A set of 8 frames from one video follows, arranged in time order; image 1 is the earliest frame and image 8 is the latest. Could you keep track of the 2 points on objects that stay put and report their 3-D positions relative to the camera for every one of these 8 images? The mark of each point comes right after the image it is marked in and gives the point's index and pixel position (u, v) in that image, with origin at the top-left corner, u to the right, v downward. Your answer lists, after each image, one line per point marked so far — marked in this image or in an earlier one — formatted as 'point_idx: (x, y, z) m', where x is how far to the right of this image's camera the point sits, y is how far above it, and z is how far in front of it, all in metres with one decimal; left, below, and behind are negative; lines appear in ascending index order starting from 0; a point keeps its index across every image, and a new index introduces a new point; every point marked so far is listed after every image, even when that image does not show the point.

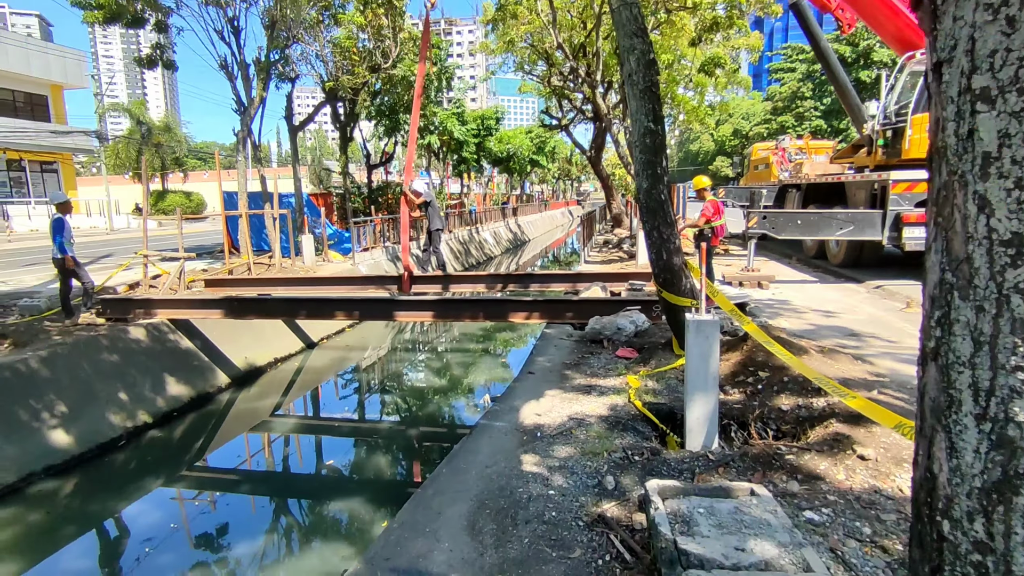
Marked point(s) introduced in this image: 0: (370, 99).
0: (-4.1, +5.4, +16.5) m
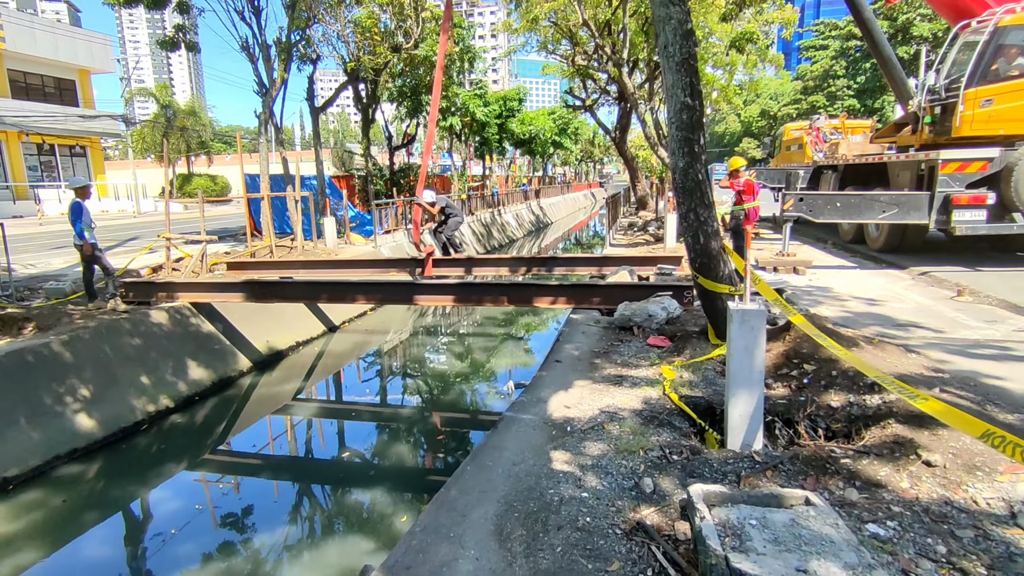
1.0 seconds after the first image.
0: (-3.4, +5.9, +16.3) m
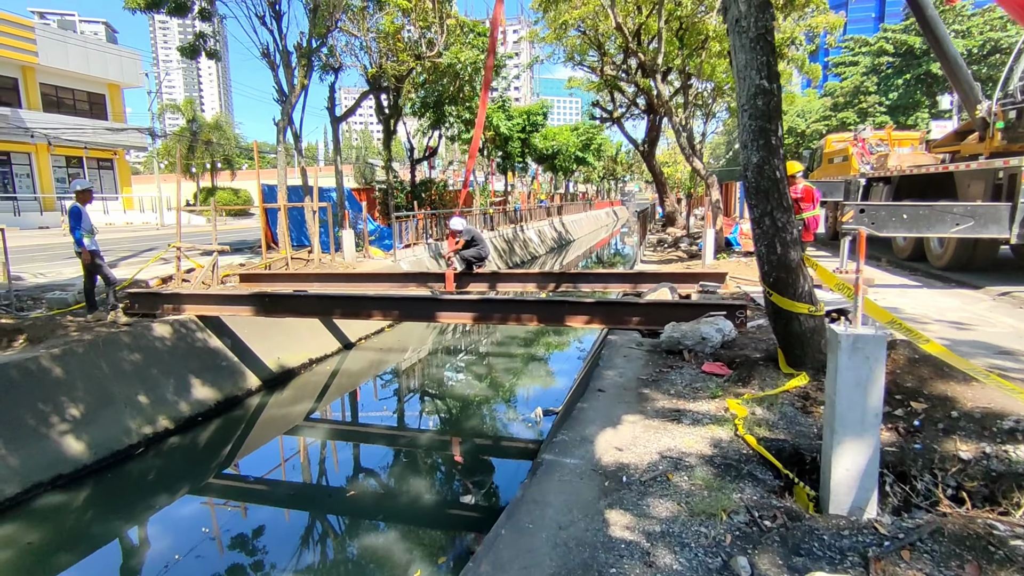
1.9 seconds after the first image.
0: (-2.7, +5.5, +15.9) m
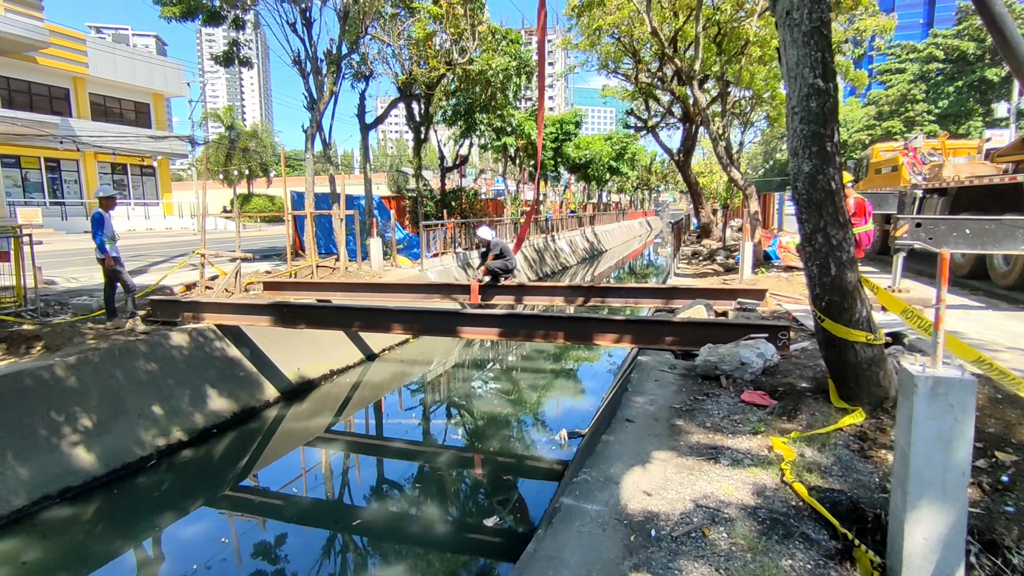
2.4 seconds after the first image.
0: (-1.8, +5.2, +15.8) m
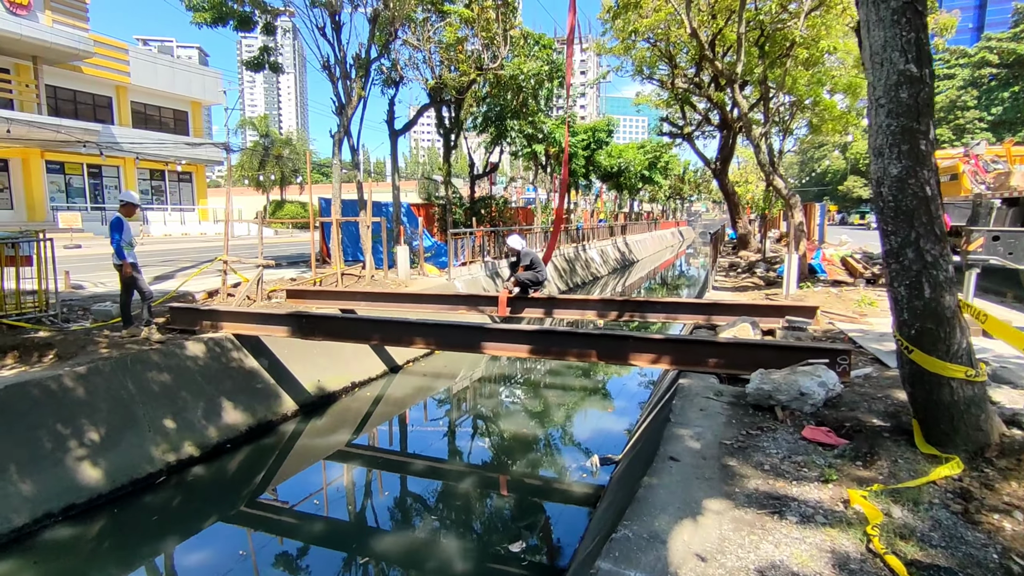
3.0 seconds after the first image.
0: (-1.0, +5.0, +15.5) m
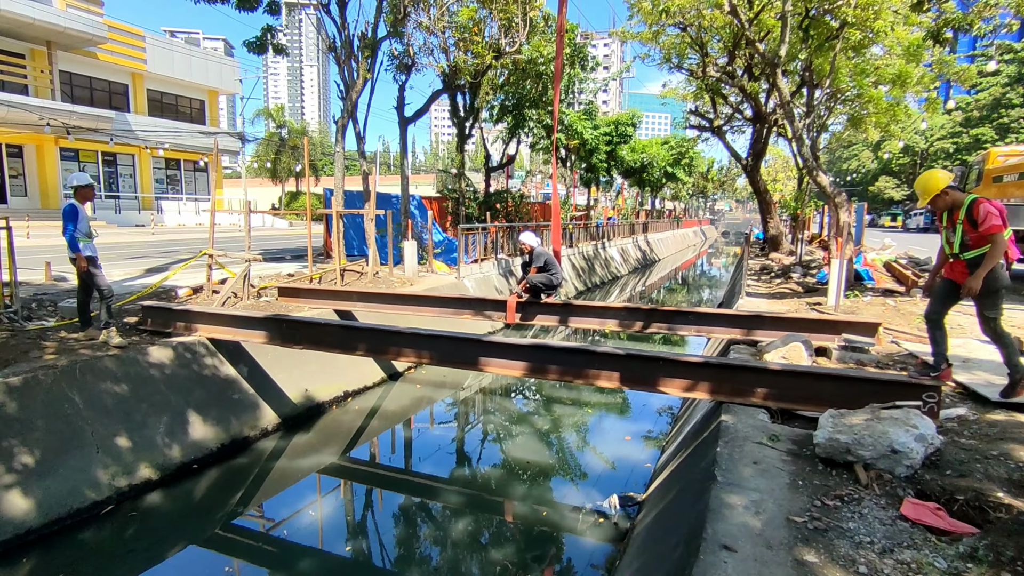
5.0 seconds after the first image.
0: (-0.5, +5.0, +14.6) m
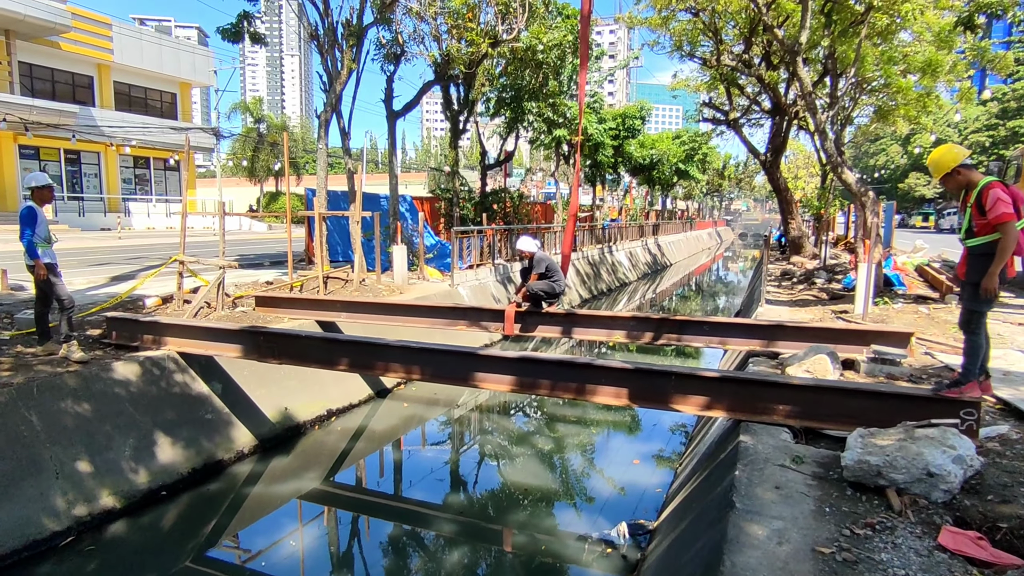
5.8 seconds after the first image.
0: (-0.5, +4.9, +14.1) m
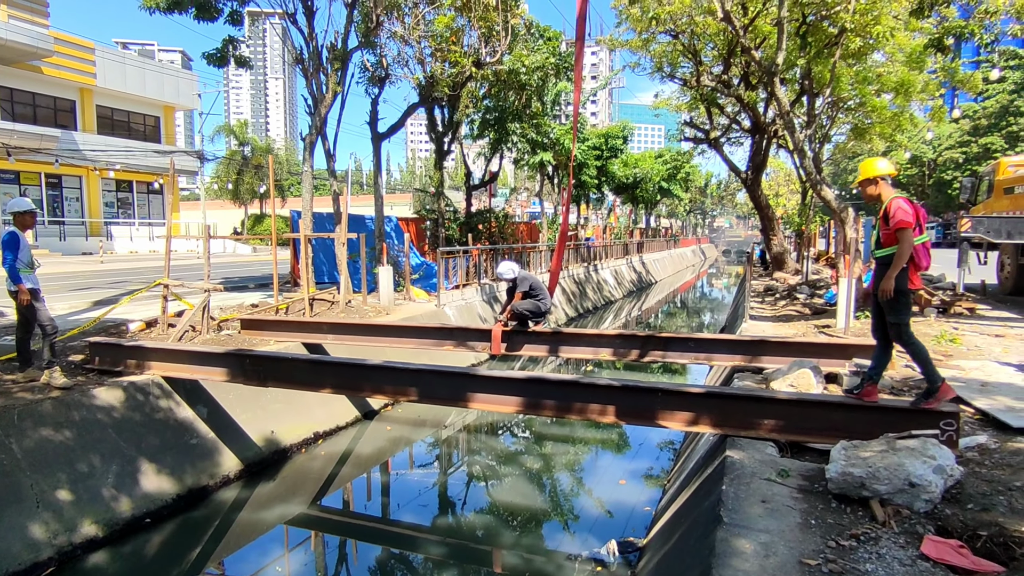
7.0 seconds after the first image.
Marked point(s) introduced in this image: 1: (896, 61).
0: (-0.8, +4.4, +14.3) m
1: (+9.3, +5.5, +14.1) m
